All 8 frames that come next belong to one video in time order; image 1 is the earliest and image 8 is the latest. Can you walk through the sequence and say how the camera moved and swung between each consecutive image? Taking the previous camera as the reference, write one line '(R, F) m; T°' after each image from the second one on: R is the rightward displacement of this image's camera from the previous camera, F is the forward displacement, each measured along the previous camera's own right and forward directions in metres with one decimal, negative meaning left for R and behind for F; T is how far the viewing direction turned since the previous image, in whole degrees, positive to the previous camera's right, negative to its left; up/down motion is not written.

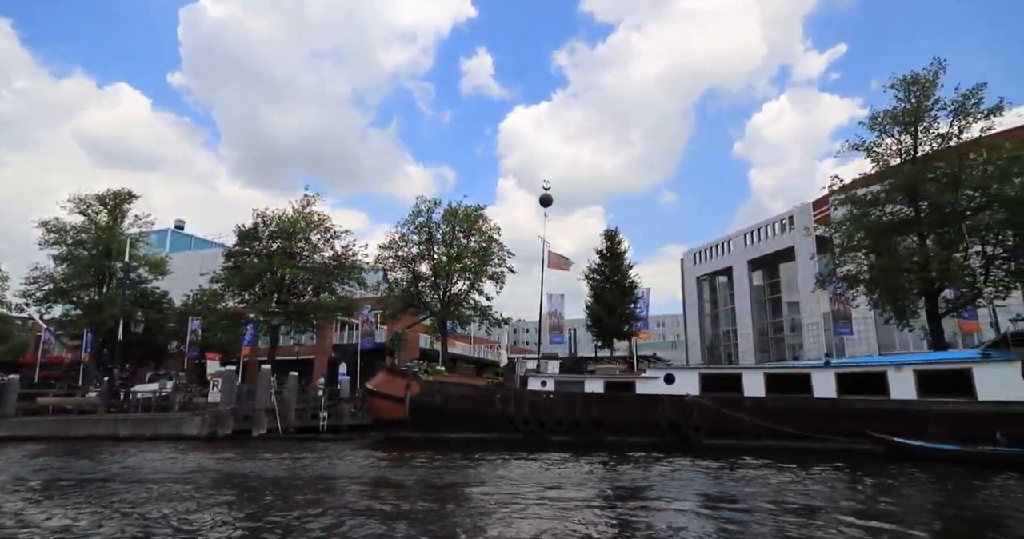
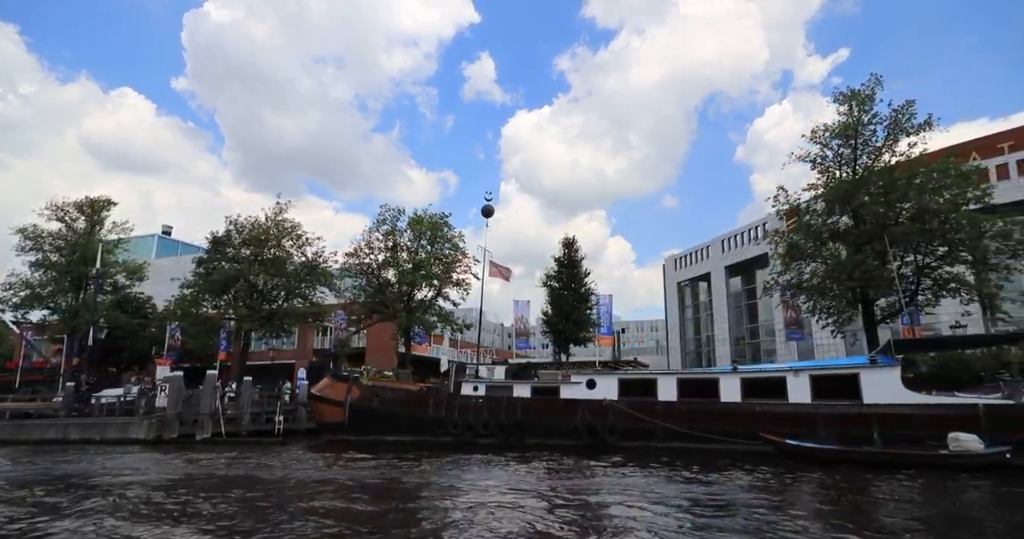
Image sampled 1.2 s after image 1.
(+2.2, -0.9) m; 0°
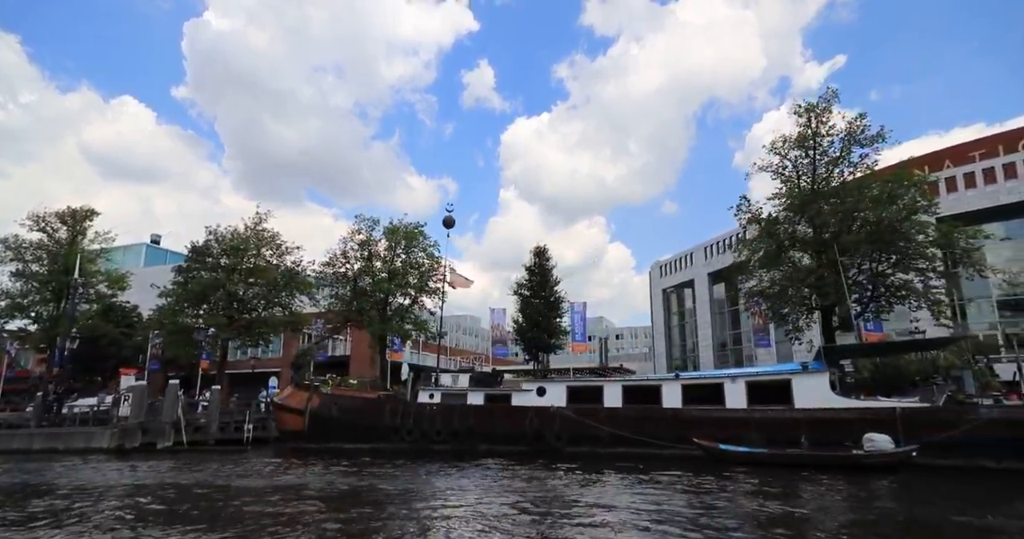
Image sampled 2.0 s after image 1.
(+1.4, -0.6) m; 0°
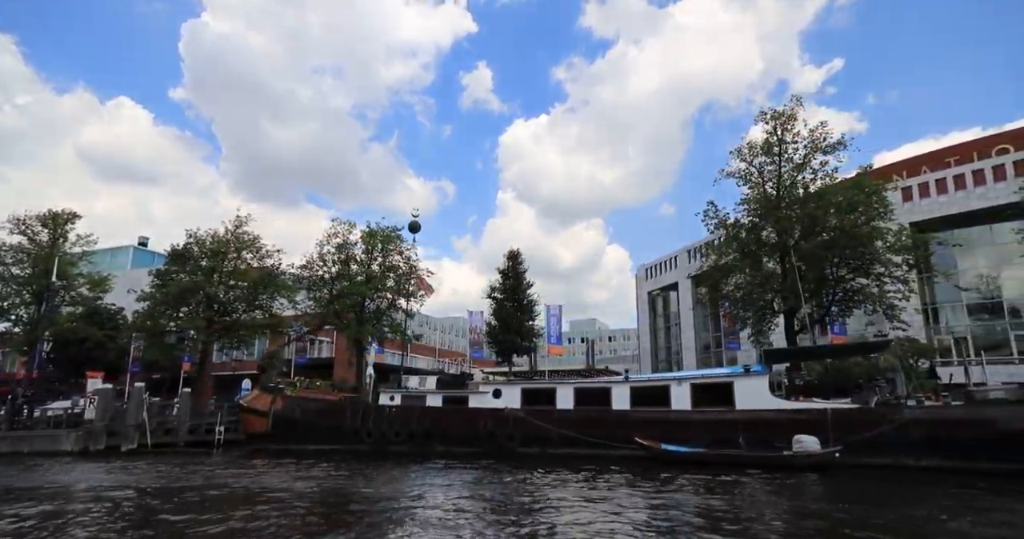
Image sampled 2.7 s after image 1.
(+1.3, -0.5) m; +1°
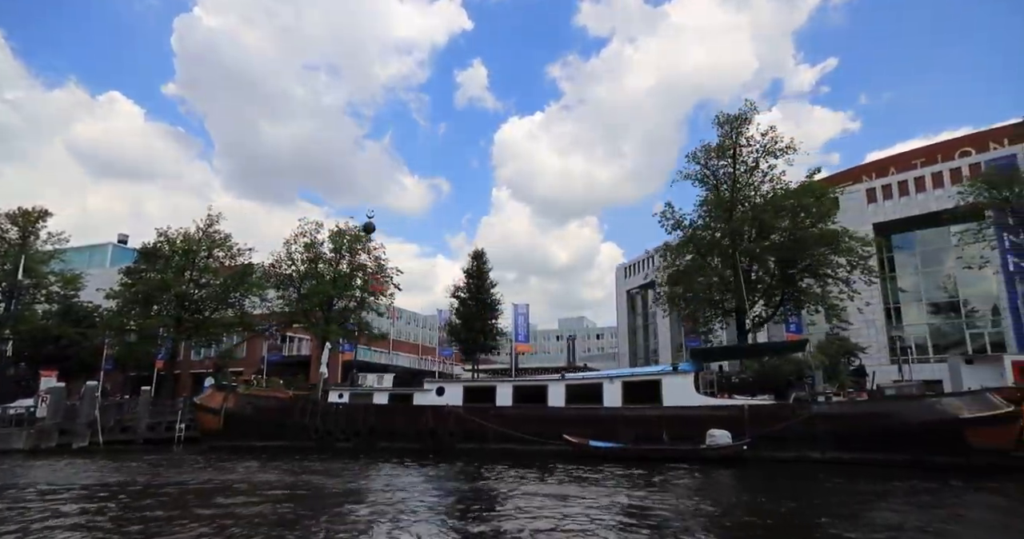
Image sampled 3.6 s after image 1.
(+1.6, -0.6) m; +1°
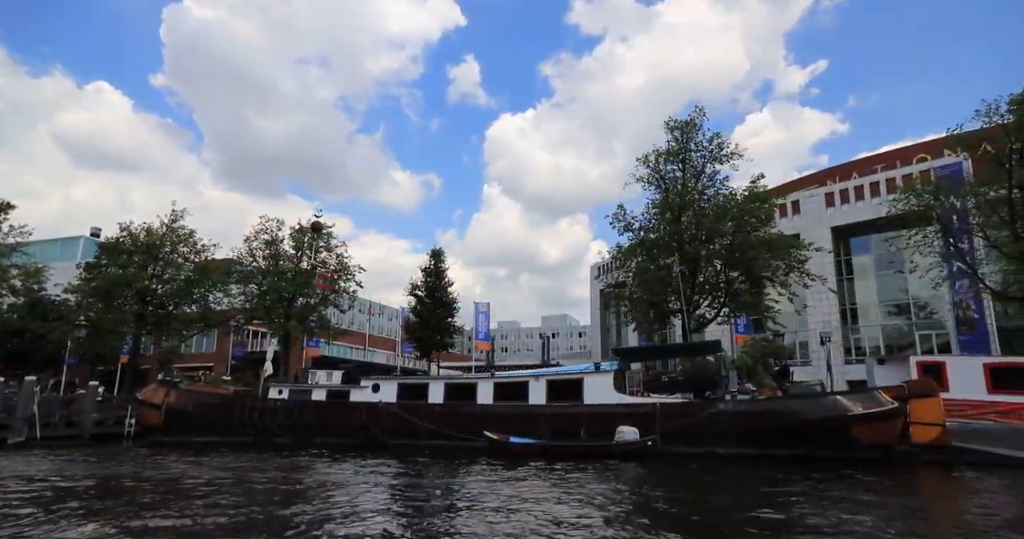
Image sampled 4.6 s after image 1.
(+1.8, -0.6) m; +1°
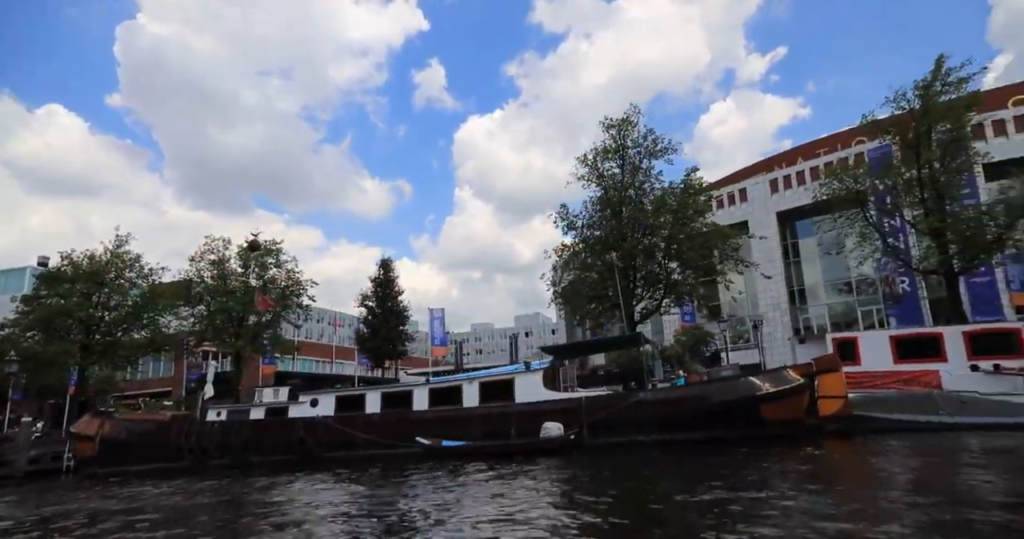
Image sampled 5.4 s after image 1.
(+1.5, -0.4) m; +3°
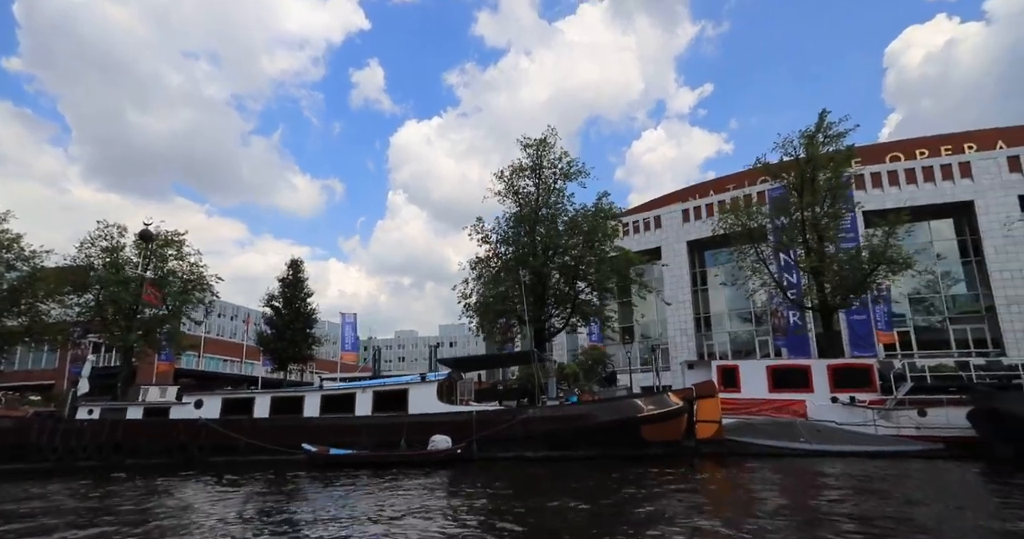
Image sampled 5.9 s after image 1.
(+0.8, -0.2) m; +7°
